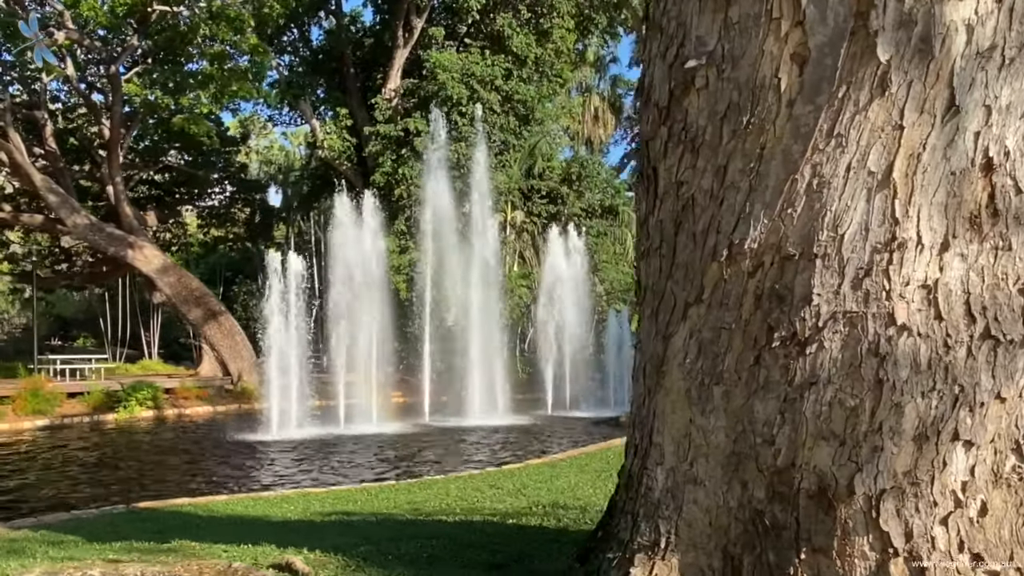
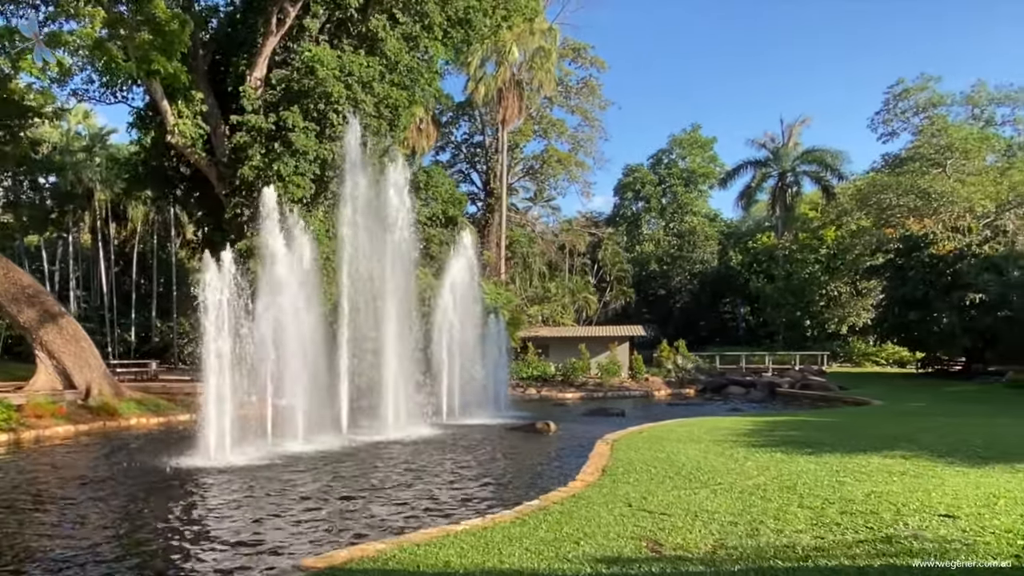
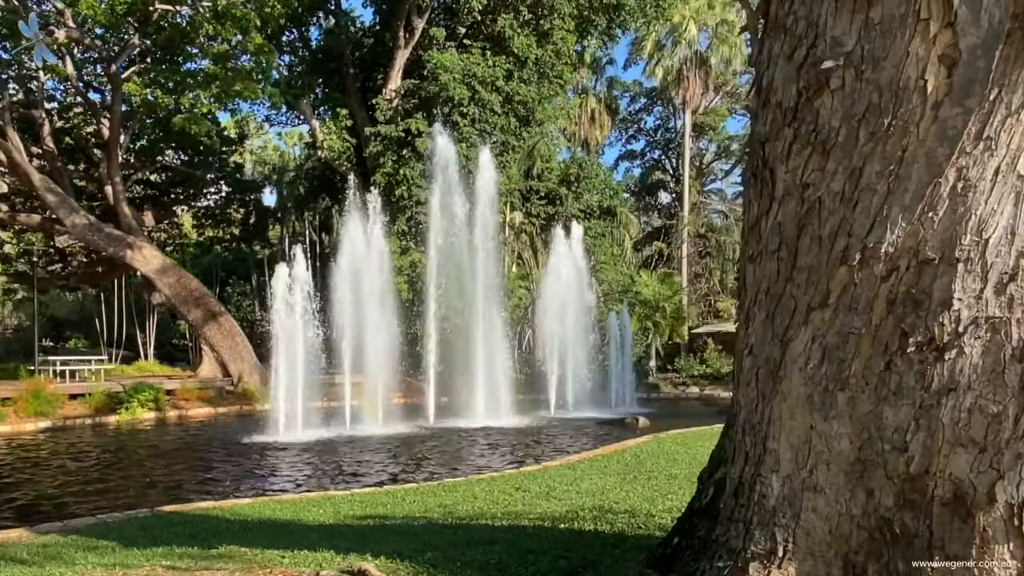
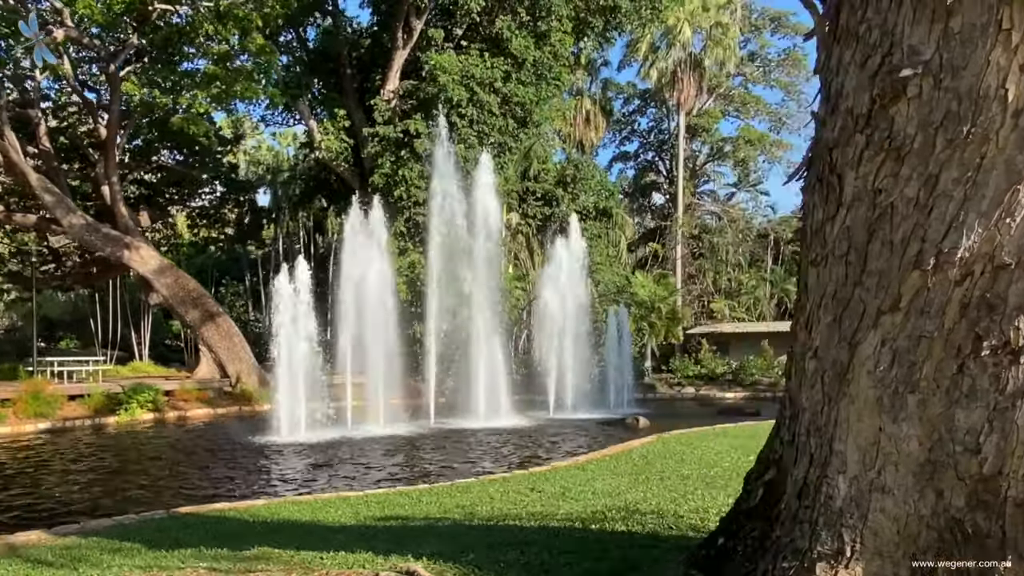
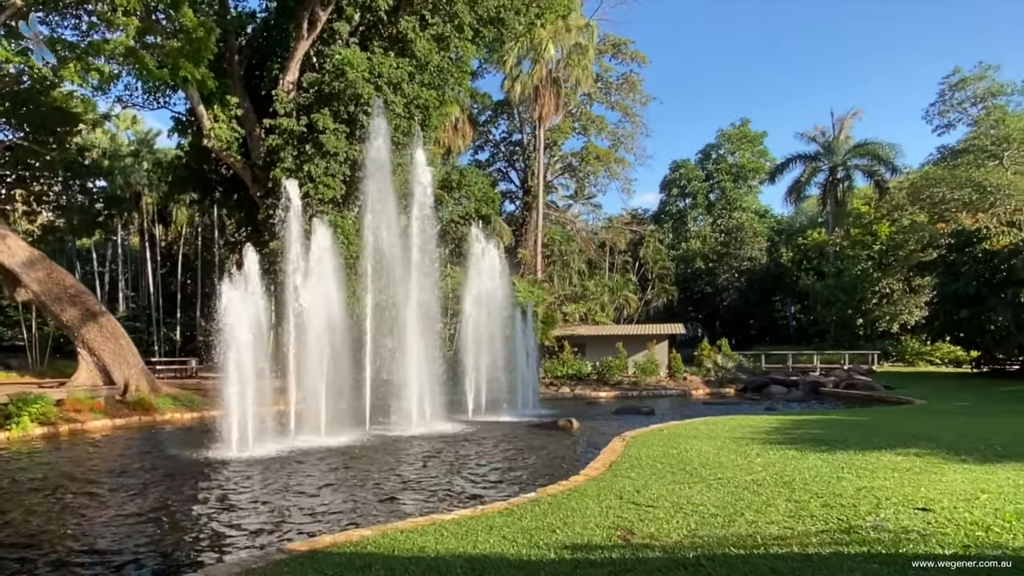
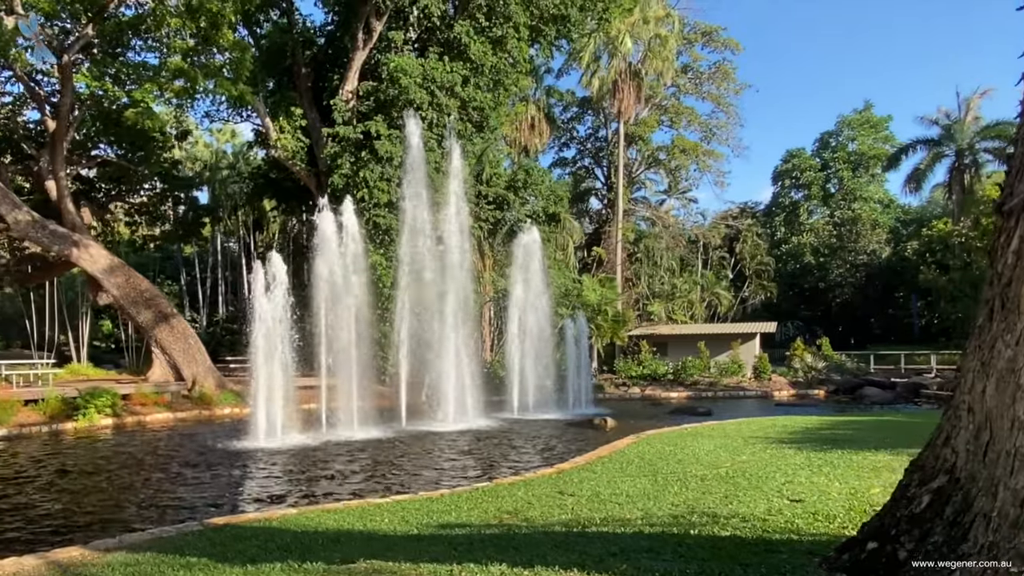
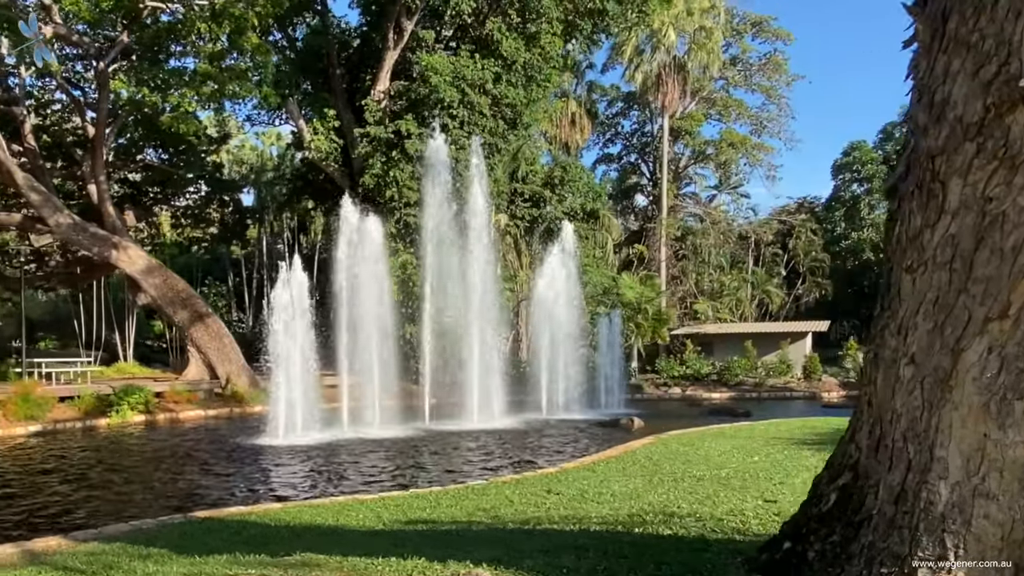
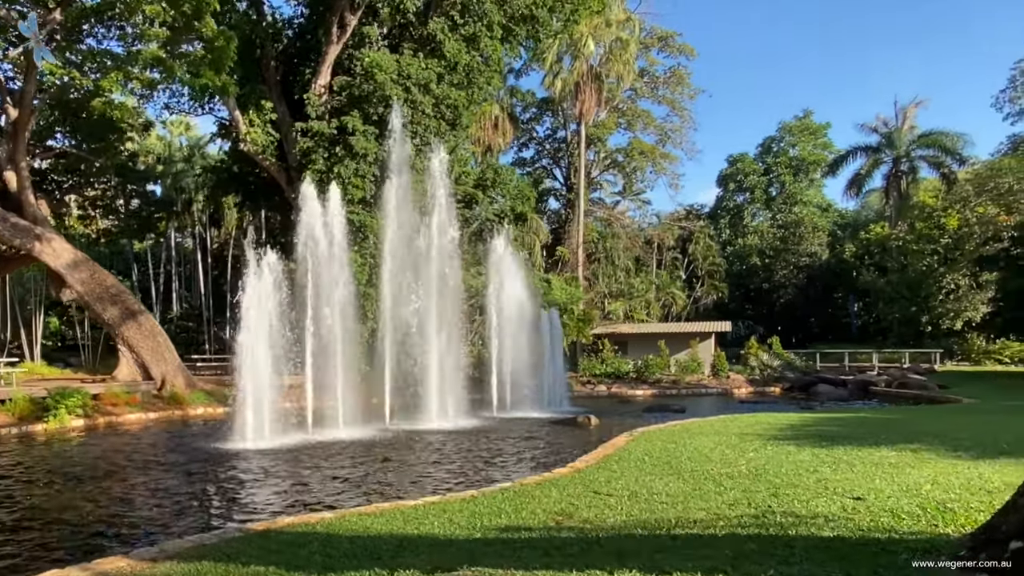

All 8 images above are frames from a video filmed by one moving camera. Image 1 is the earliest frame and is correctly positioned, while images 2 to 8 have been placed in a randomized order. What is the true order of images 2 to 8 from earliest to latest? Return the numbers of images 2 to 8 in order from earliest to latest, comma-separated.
3, 4, 7, 6, 8, 5, 2
